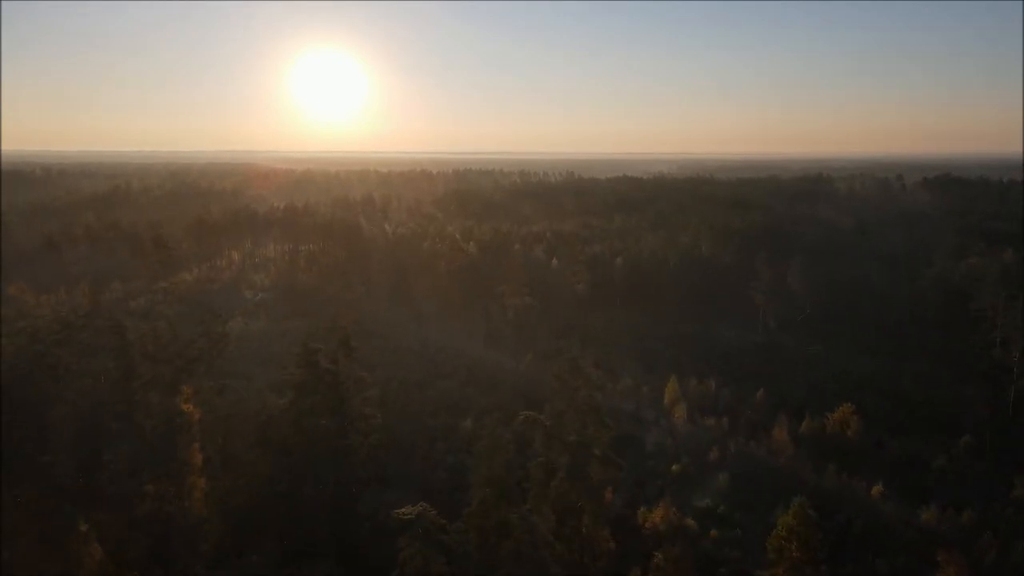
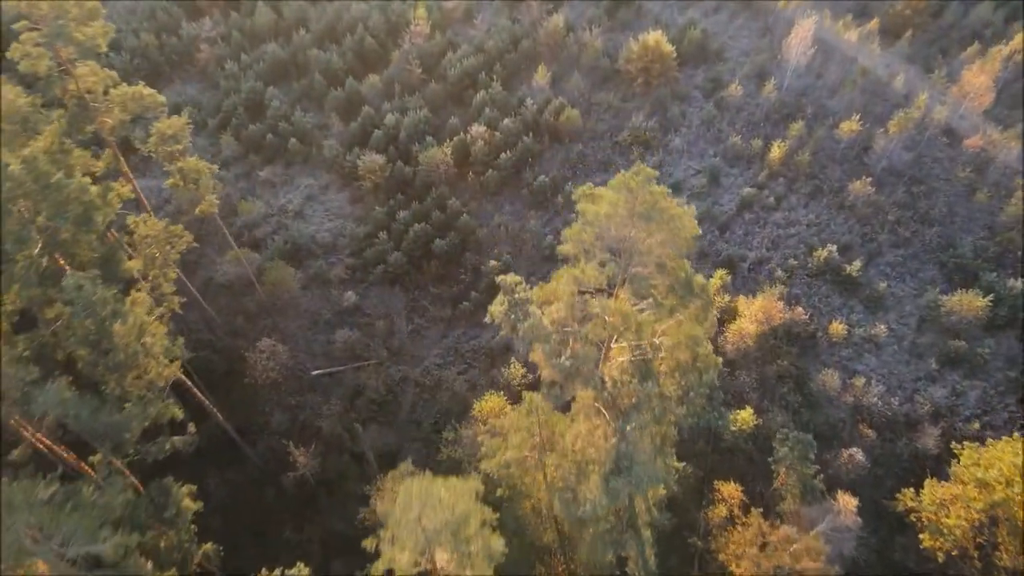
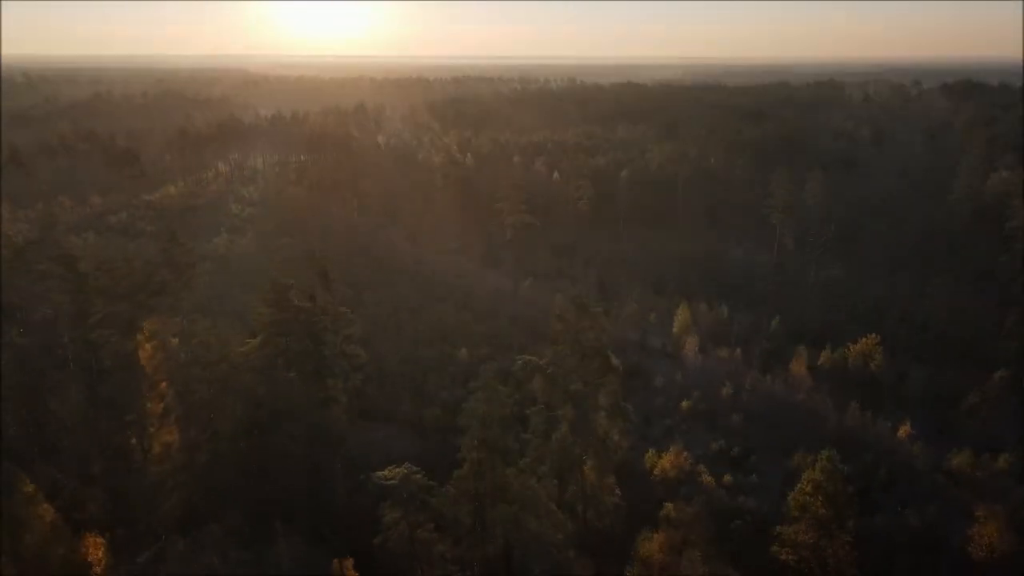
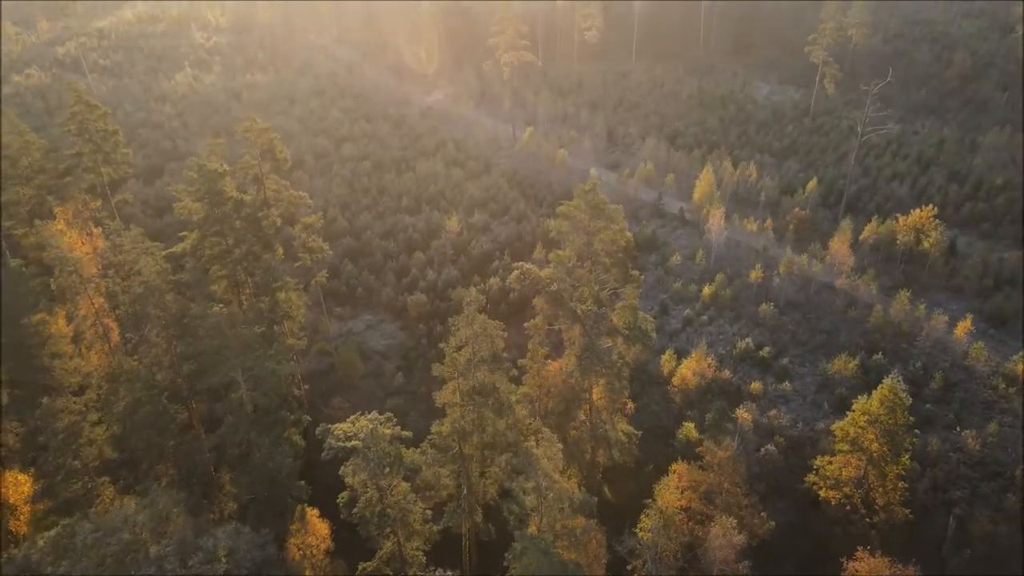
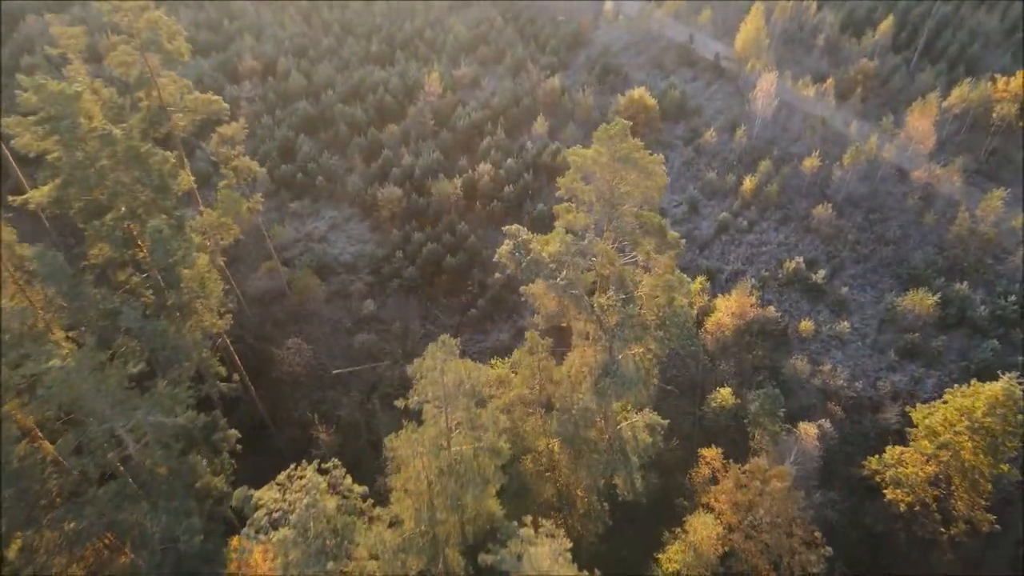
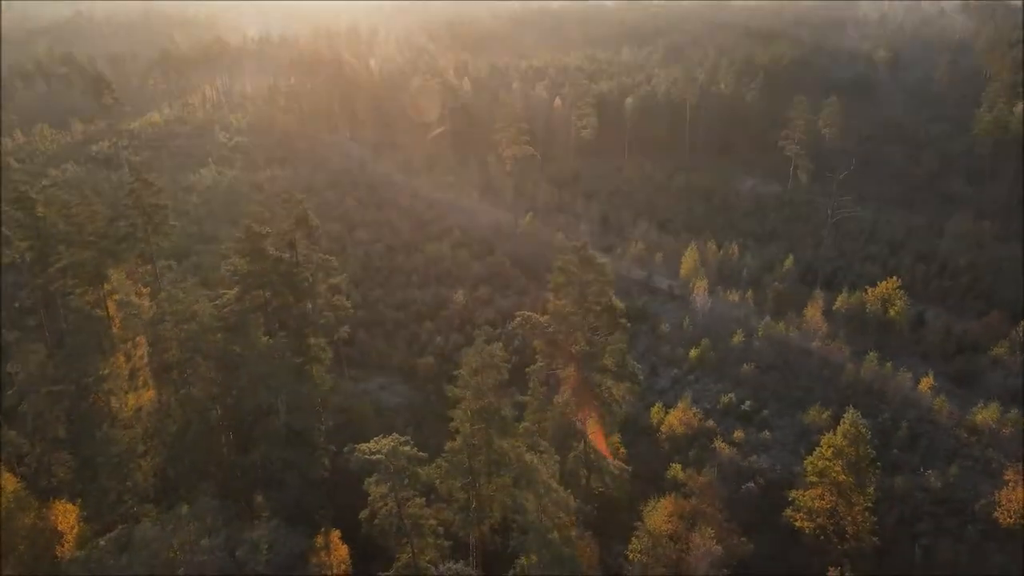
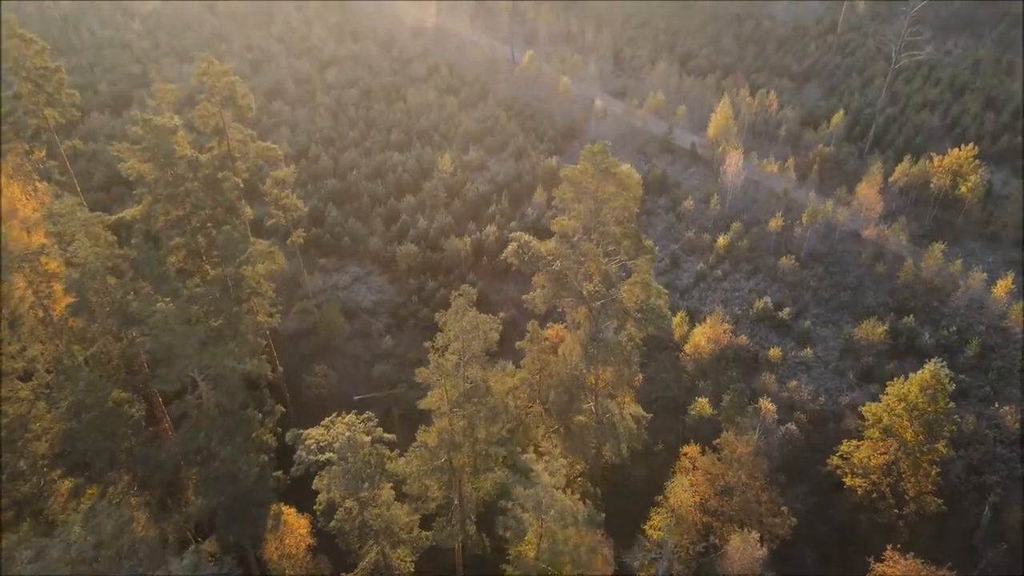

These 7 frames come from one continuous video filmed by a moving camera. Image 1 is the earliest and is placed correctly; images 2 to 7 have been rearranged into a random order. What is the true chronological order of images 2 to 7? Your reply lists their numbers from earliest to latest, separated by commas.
3, 6, 4, 7, 5, 2
